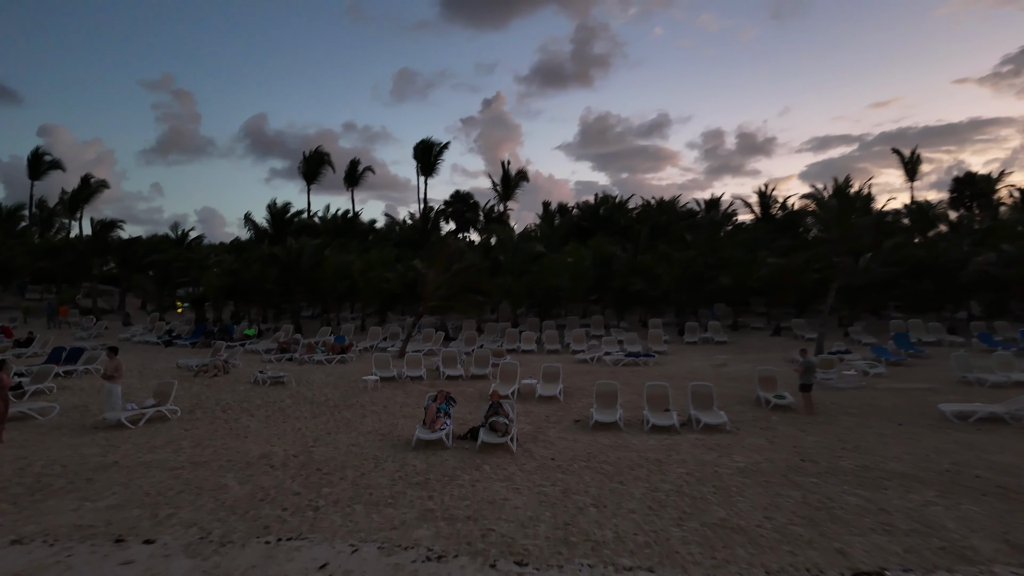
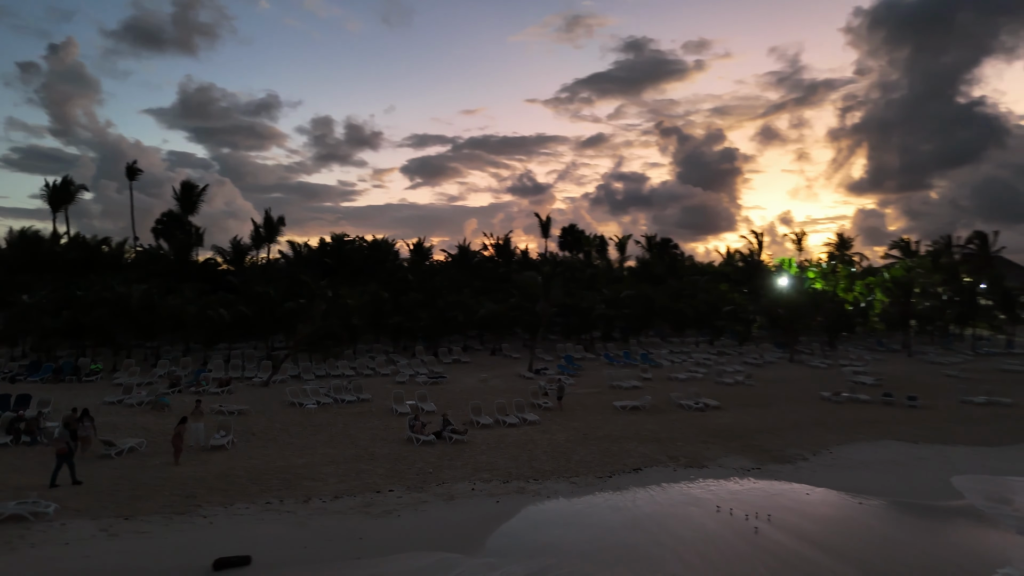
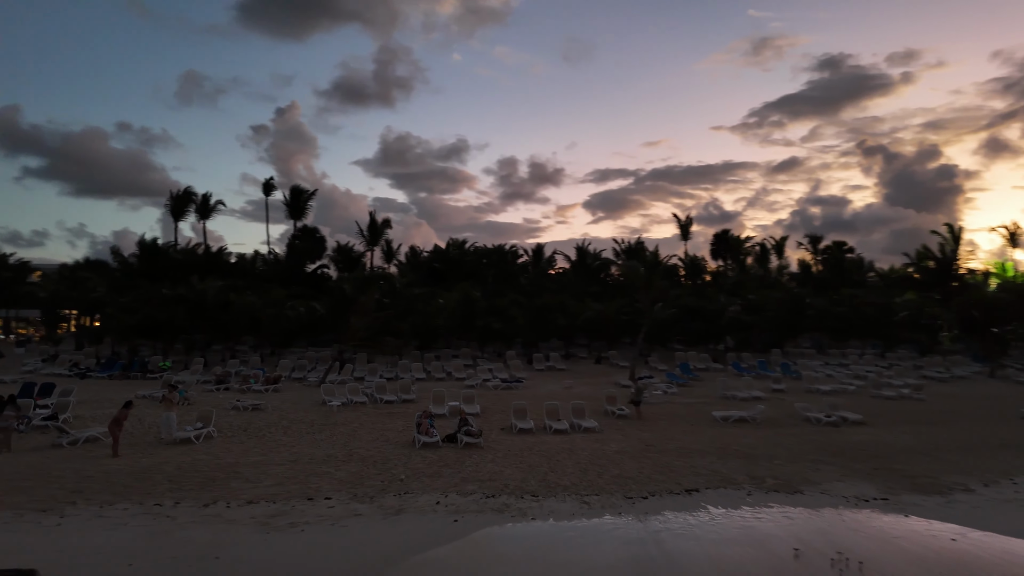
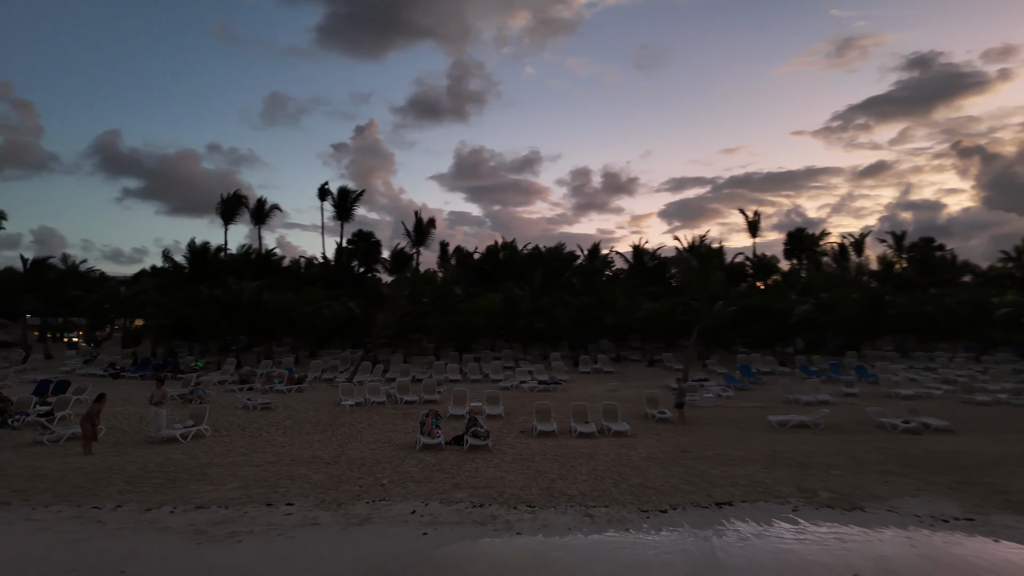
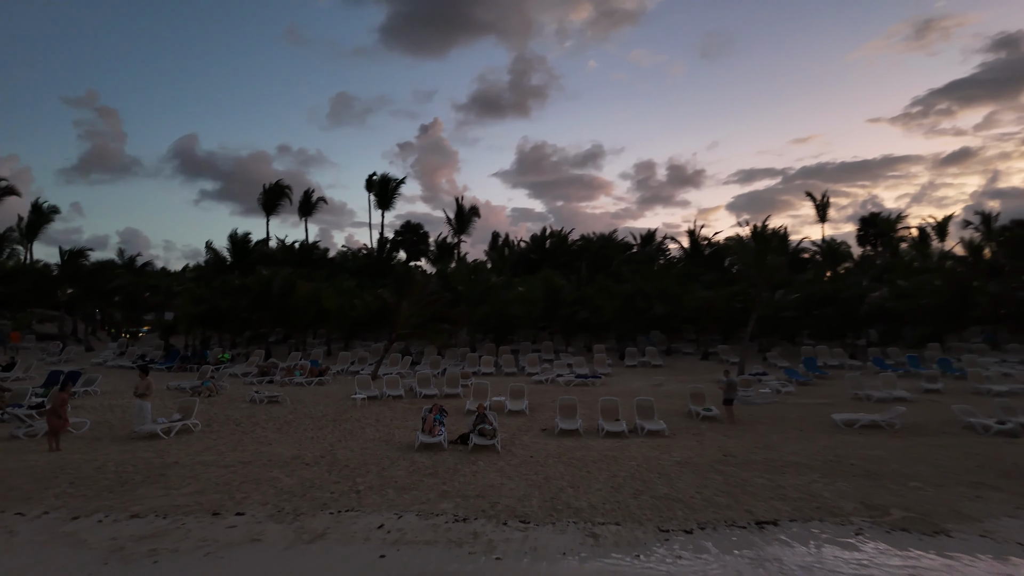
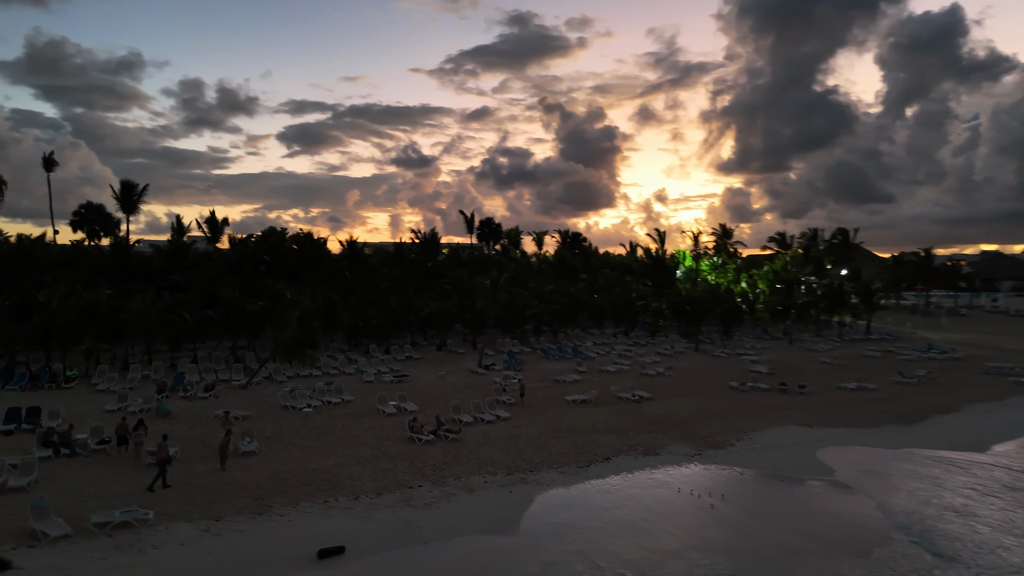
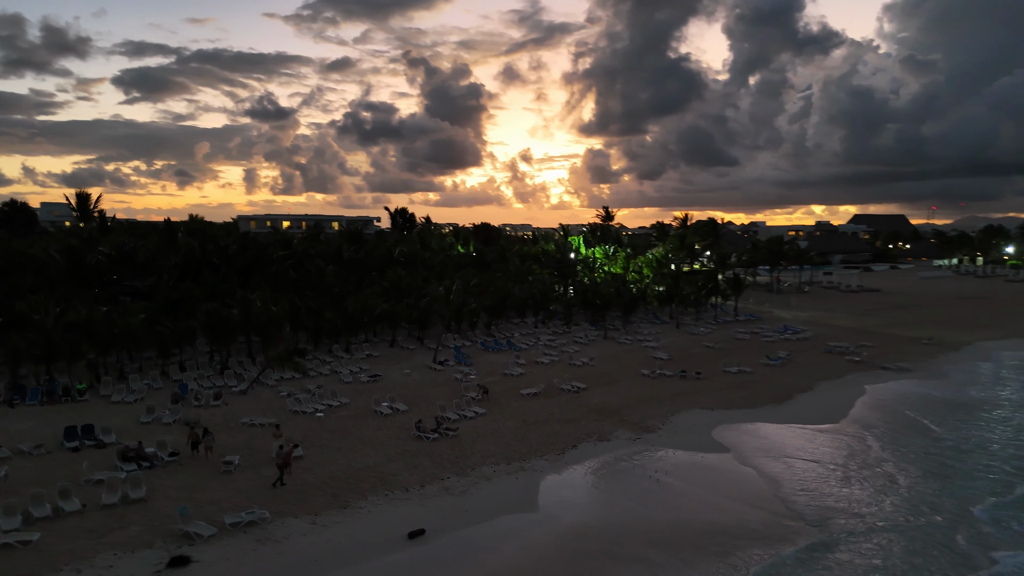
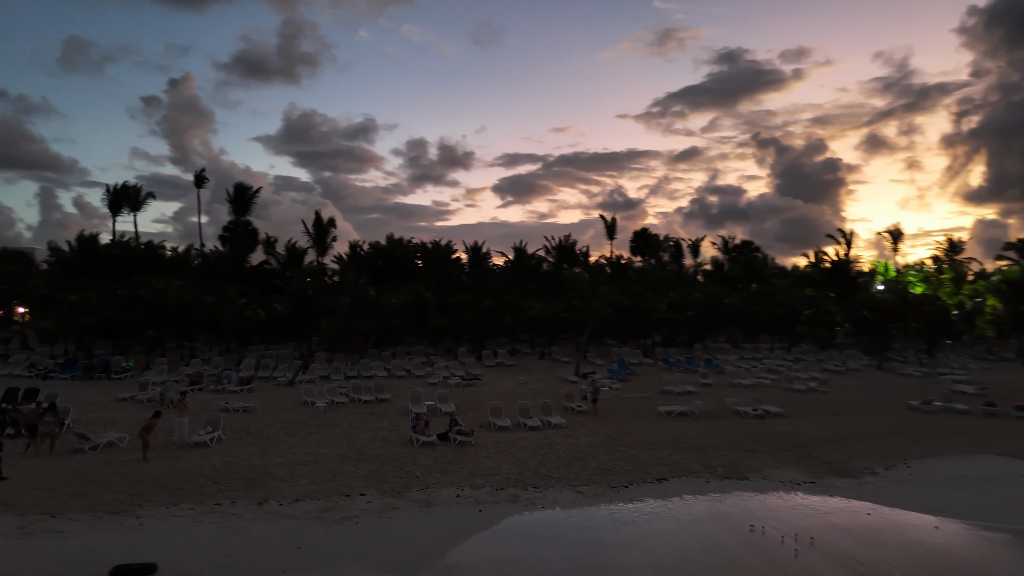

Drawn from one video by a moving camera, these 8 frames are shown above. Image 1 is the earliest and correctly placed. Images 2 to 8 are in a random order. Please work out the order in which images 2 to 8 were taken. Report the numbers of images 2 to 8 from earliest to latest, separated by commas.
5, 4, 3, 8, 2, 6, 7
